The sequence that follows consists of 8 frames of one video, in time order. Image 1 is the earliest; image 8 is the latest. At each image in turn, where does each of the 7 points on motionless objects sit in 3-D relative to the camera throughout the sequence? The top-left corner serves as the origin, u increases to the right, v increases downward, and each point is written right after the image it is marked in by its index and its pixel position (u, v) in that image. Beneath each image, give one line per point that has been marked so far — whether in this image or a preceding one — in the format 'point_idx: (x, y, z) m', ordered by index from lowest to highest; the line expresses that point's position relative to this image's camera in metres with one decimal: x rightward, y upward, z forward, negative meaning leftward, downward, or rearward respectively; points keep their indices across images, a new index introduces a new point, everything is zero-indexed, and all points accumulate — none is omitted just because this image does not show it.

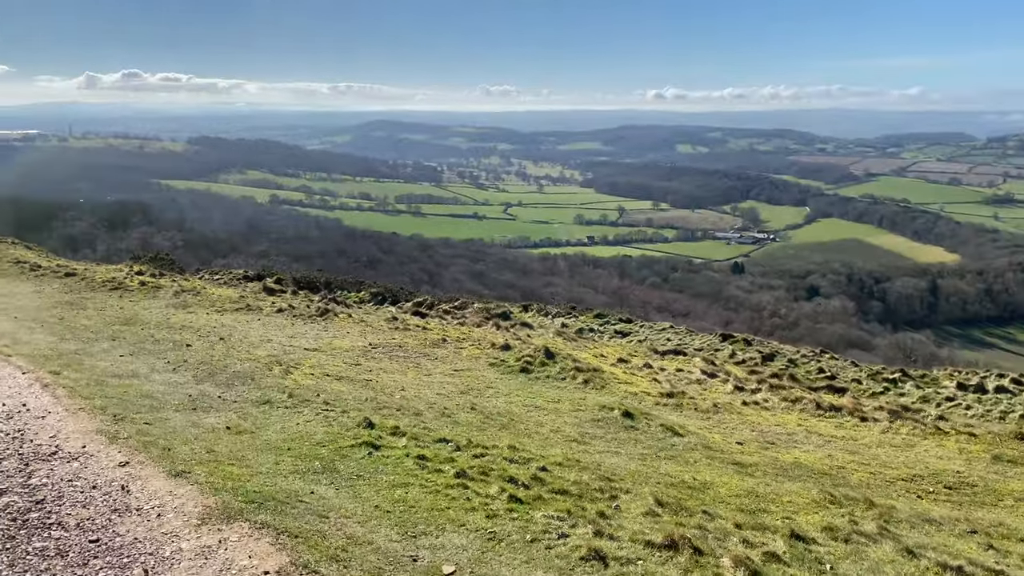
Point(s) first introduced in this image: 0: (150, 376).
0: (-6.1, -1.5, +14.3) m
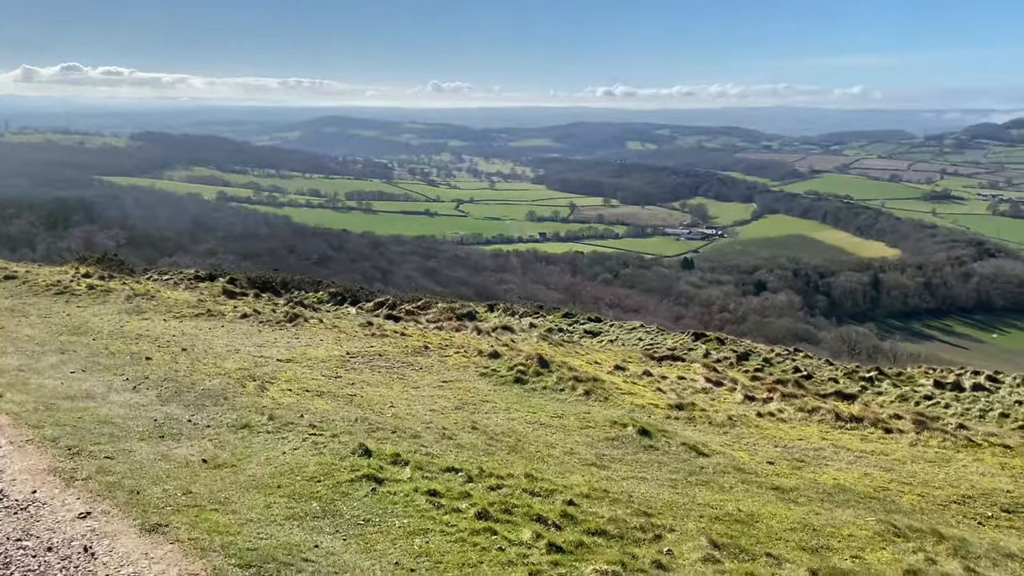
0: (-6.0, -1.6, +12.6) m
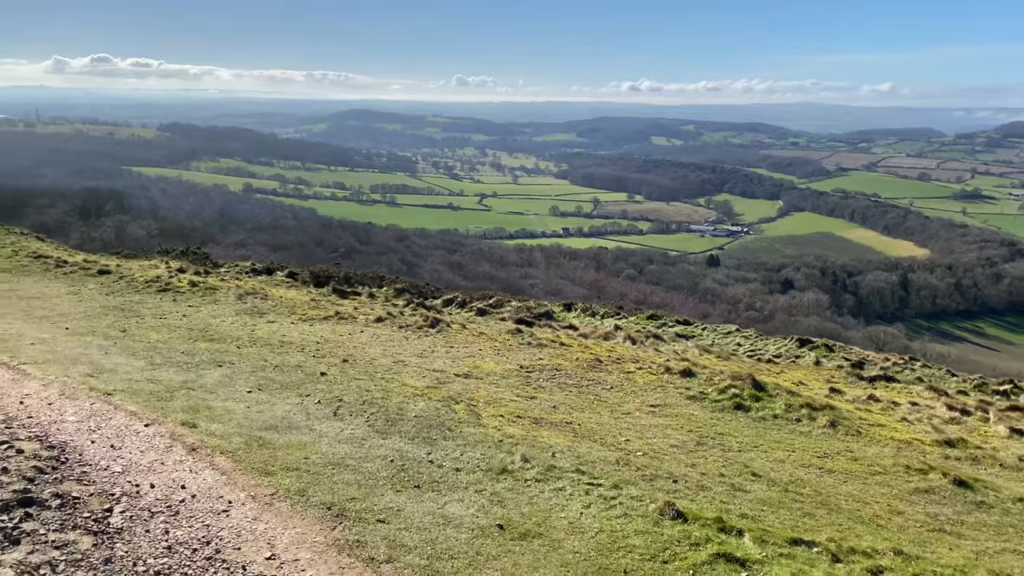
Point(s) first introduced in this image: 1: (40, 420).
0: (-2.4, -1.8, +10.5) m
1: (-5.8, -1.6, +10.4) m
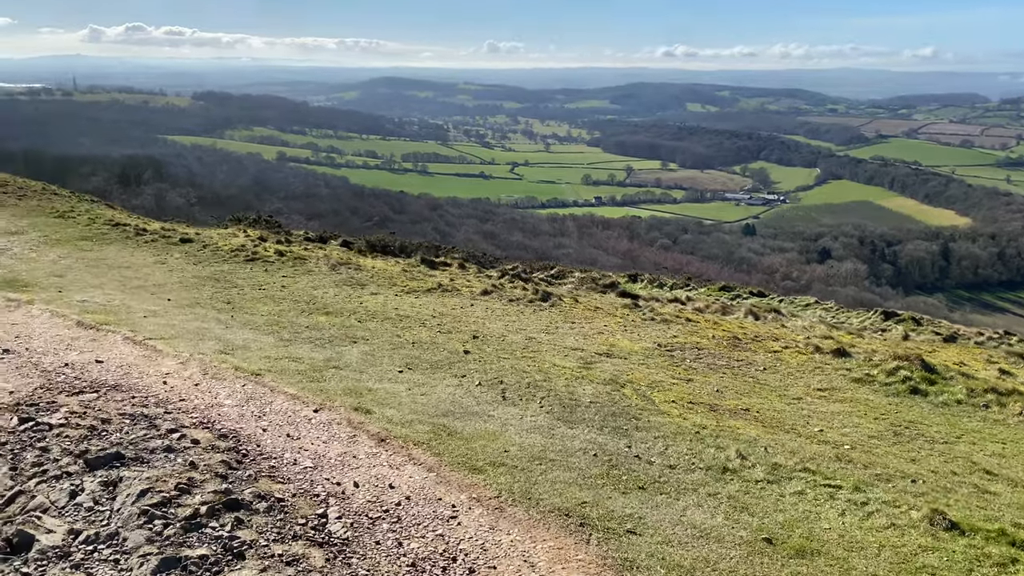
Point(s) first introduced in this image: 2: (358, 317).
0: (-0.2, -1.4, +9.5) m
1: (-3.6, -1.3, +9.5) m
2: (-2.8, -0.6, +15.9) m
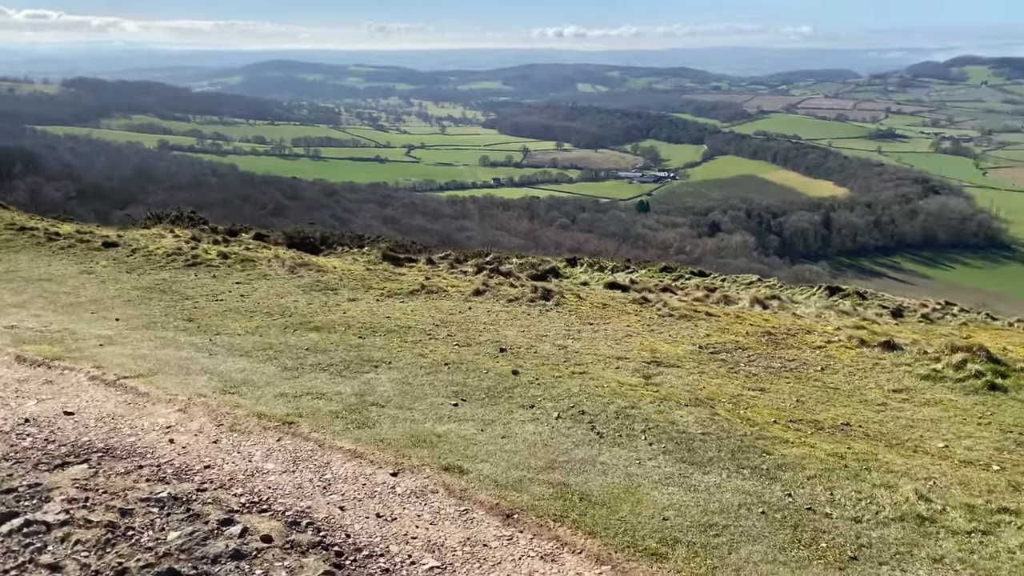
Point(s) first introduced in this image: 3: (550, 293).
0: (+0.9, -1.6, +7.8) m
1: (-2.5, -1.6, +7.4) m
2: (-2.5, -0.7, +13.8) m
3: (+0.8, -0.1, +18.1) m
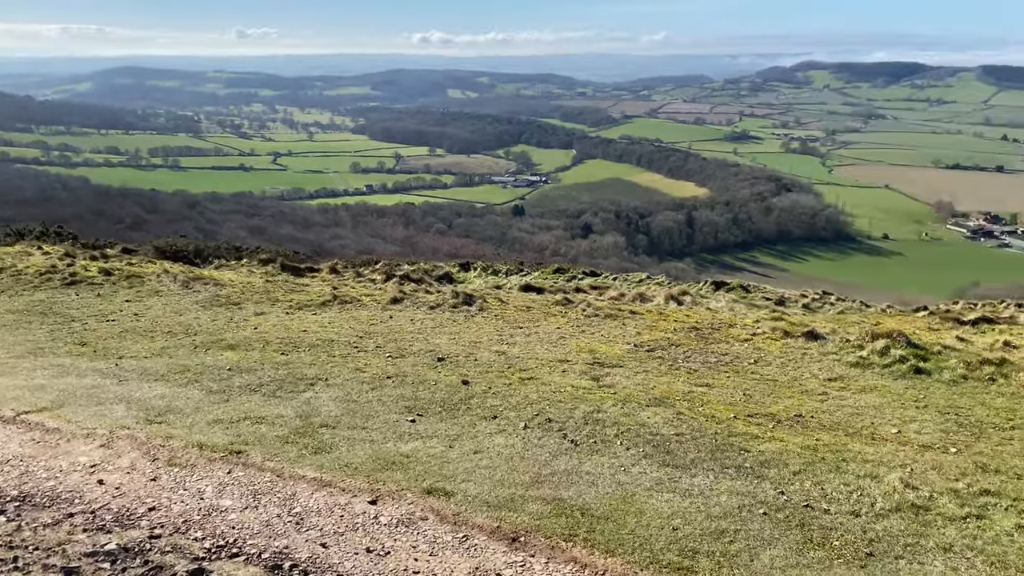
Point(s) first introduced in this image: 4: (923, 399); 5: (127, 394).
0: (+0.7, -1.6, +7.4) m
1: (-2.5, -1.7, +6.5) m
2: (-3.5, -0.9, +12.9) m
3: (-0.9, -0.2, +17.6) m
4: (+5.5, -1.5, +11.4) m
5: (-4.6, -1.3, +10.0) m
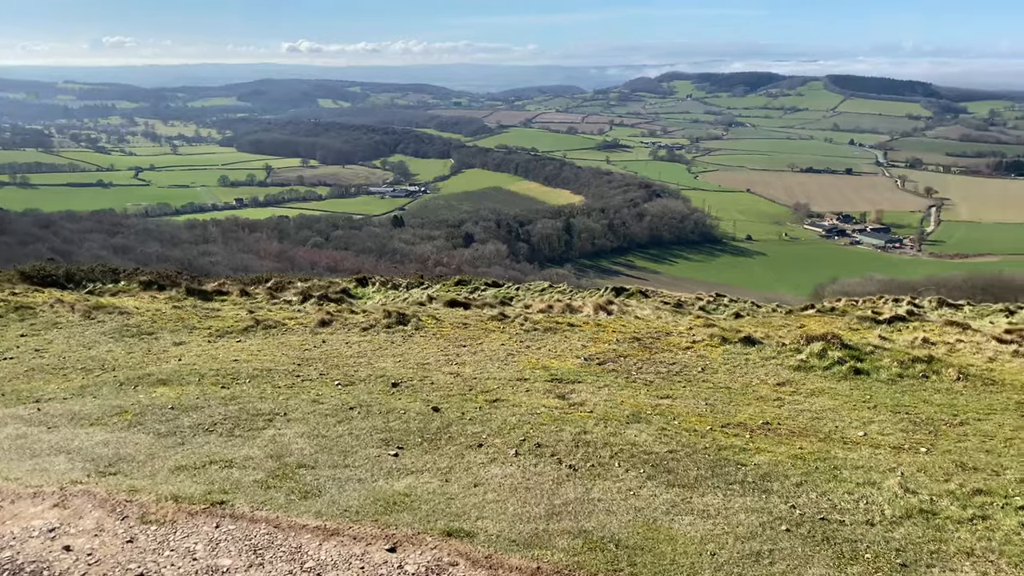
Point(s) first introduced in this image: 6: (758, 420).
0: (+0.8, -1.8, +7.2) m
1: (-2.3, -2.0, +5.9) m
2: (-4.2, -1.3, +12.0) m
3: (-2.3, -0.6, +17.1) m
4: (+5.0, -1.5, +11.8) m
5: (-4.8, -1.7, +9.1) m
6: (+3.0, -1.6, +10.5) m
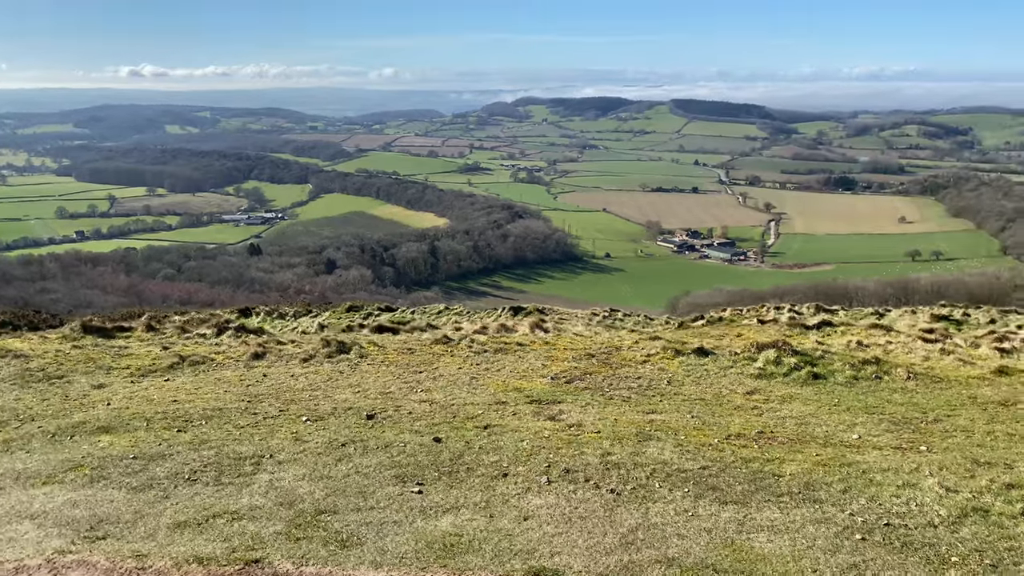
0: (+1.3, -1.9, +6.8) m
1: (-1.6, -2.2, +5.1) m
2: (-4.4, -1.8, +10.9) m
3: (-3.3, -1.1, +16.2) m
4: (+4.7, -1.6, +12.1) m
5: (-4.6, -2.0, +7.9) m
6: (+2.9, -1.7, +10.5) m
